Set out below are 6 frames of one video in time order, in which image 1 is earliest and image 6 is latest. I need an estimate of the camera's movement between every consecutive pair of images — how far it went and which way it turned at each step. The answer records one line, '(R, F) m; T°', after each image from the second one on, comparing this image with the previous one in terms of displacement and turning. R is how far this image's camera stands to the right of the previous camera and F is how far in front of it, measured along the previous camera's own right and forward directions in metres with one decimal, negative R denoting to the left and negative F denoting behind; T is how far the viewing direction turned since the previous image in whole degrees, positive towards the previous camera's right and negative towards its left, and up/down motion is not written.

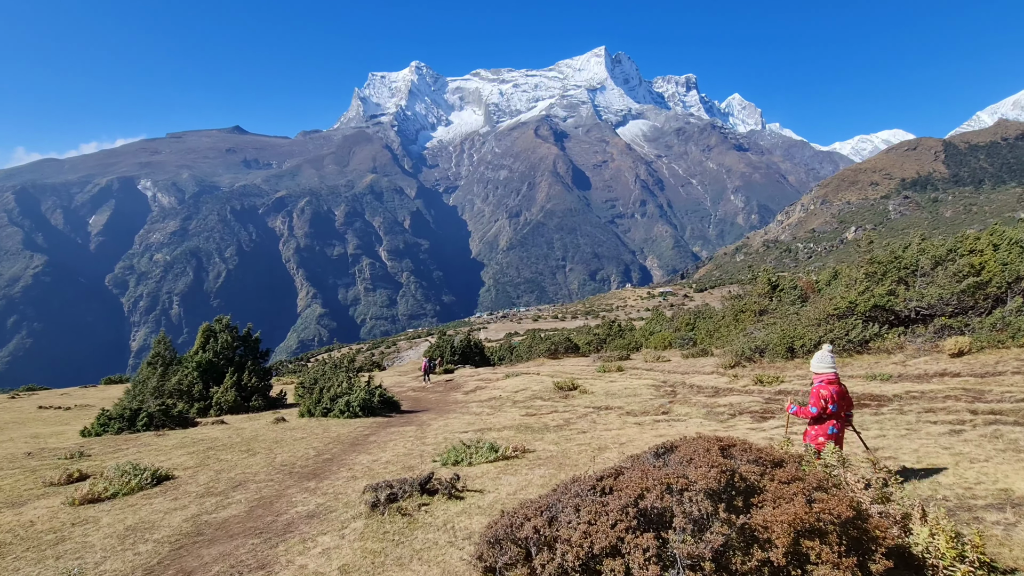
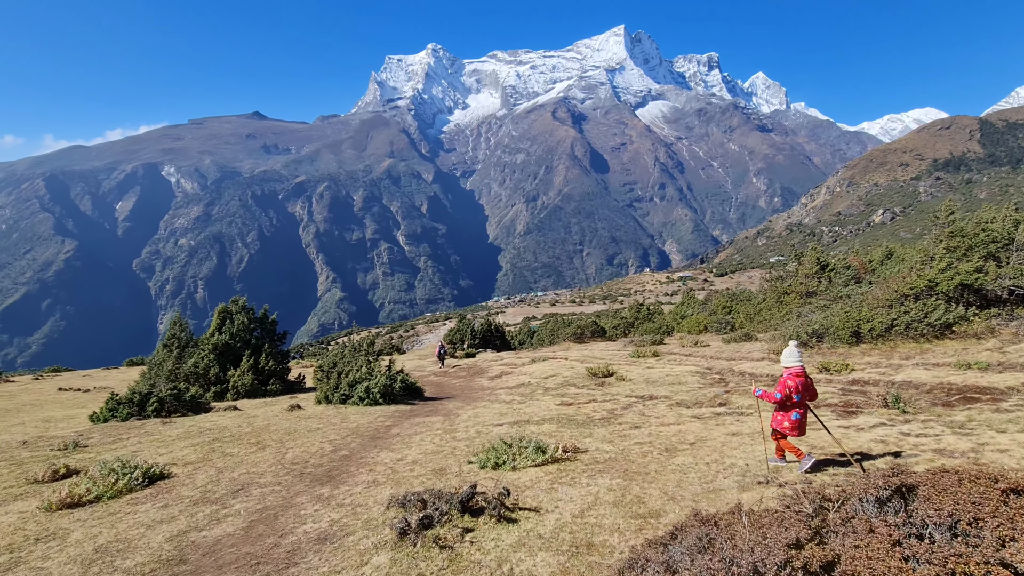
(-0.6, +1.6) m; -2°
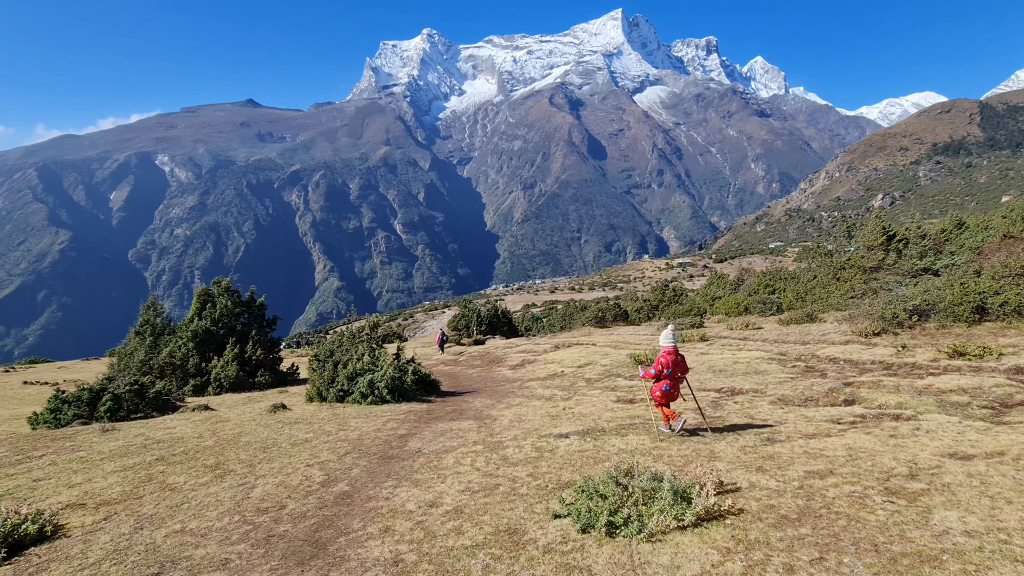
(-1.1, +3.4) m; 0°
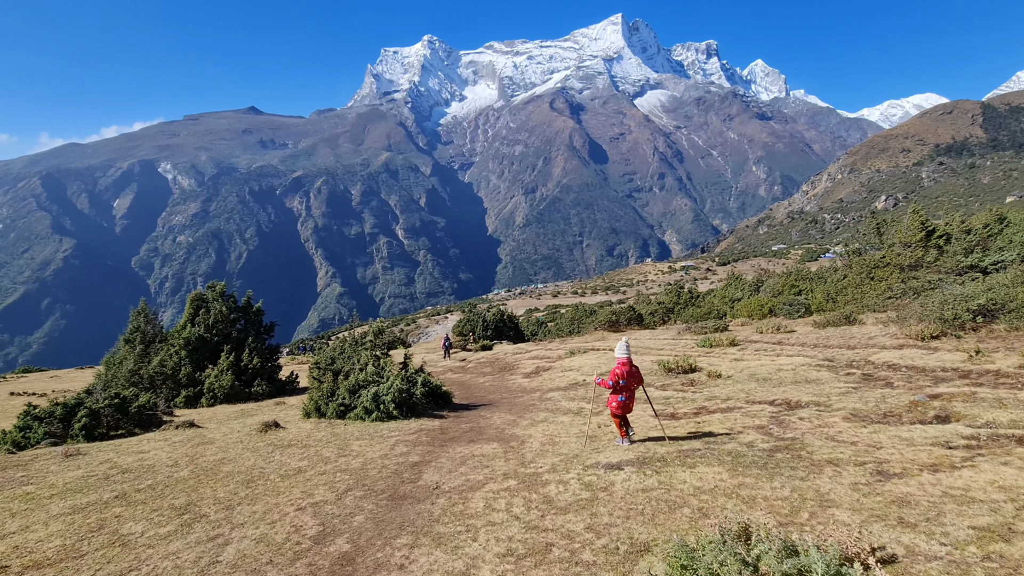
(-0.5, +1.4) m; 0°
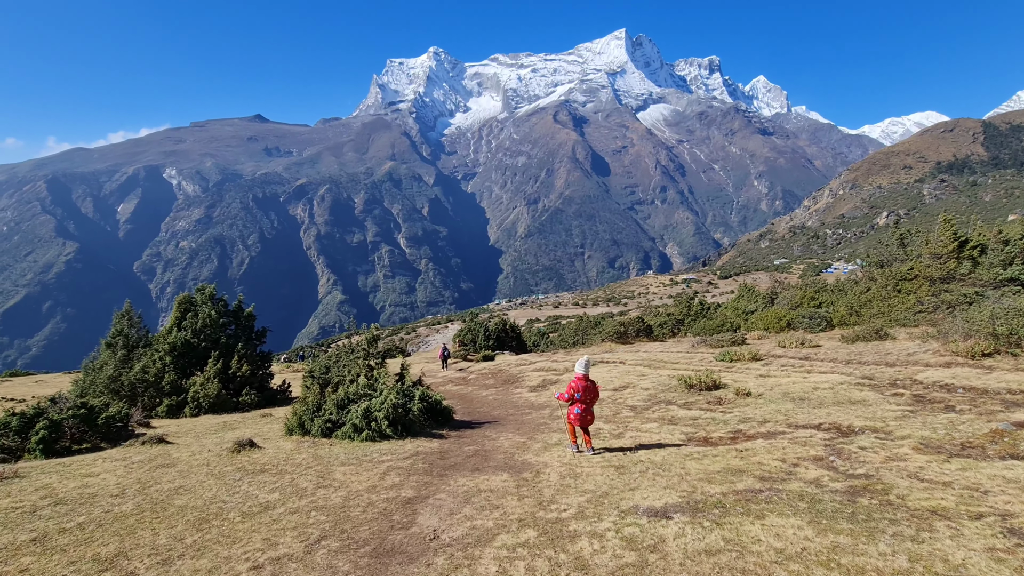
(-0.2, +1.3) m; 0°
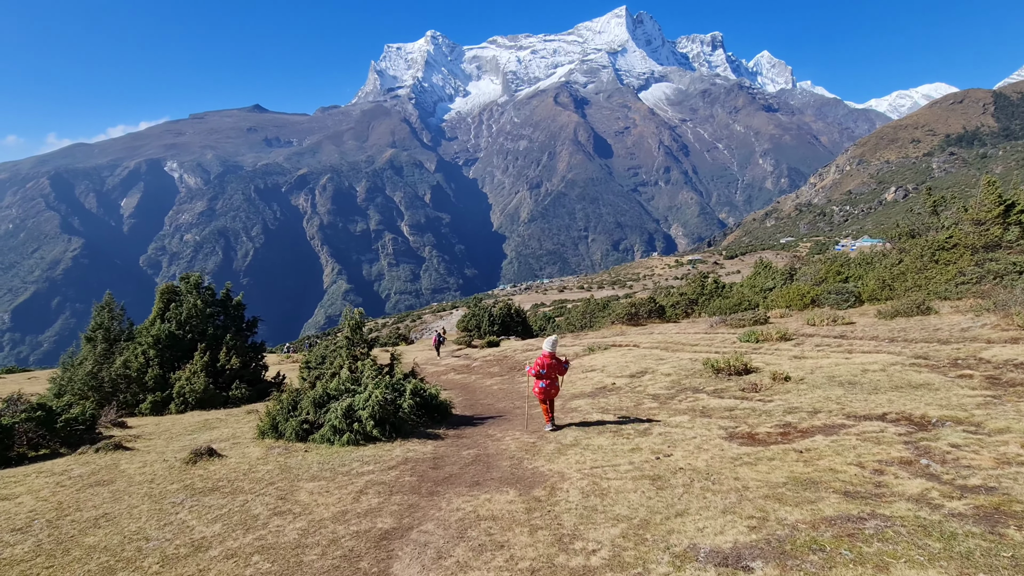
(0.0, +1.5) m; -1°
